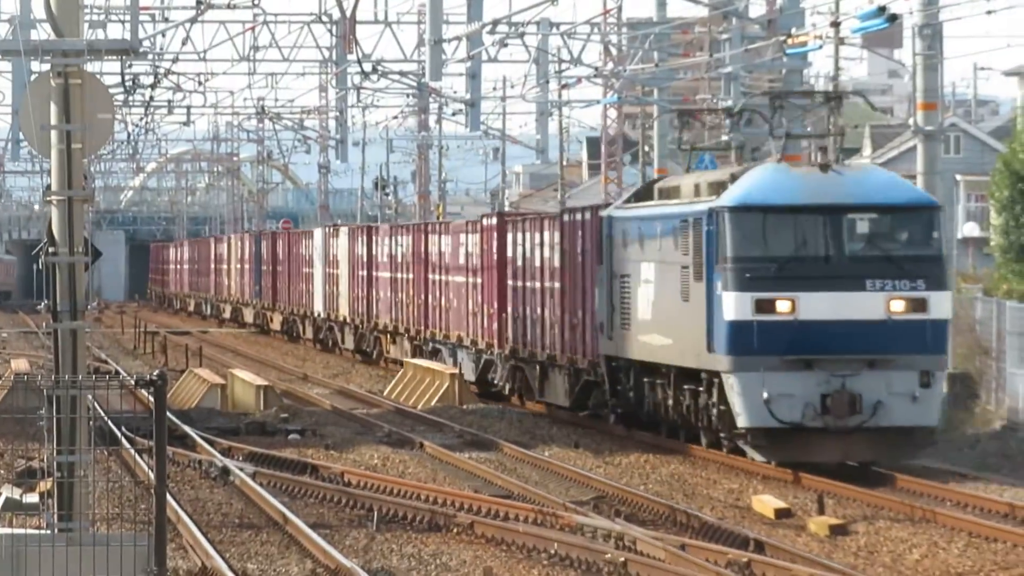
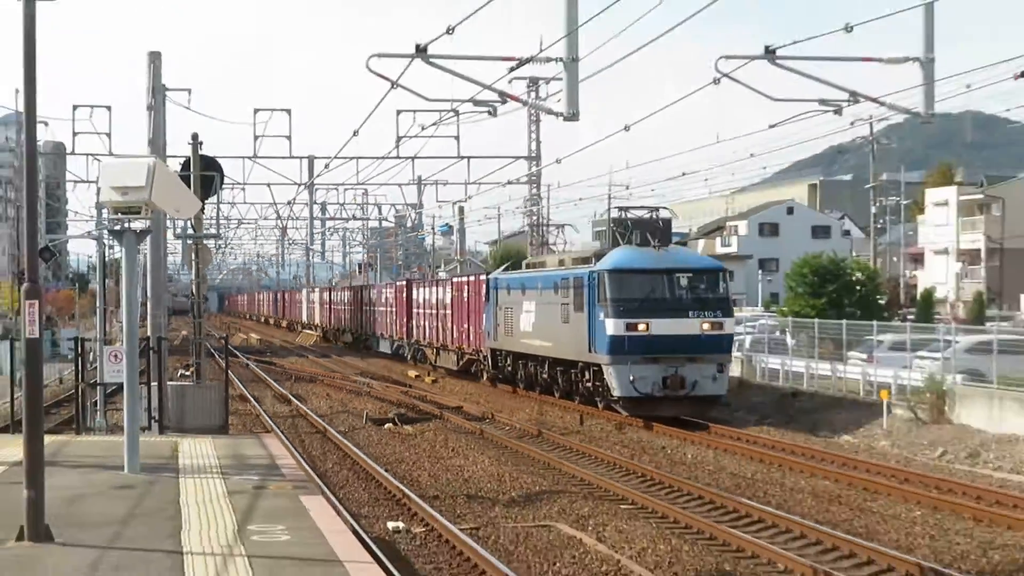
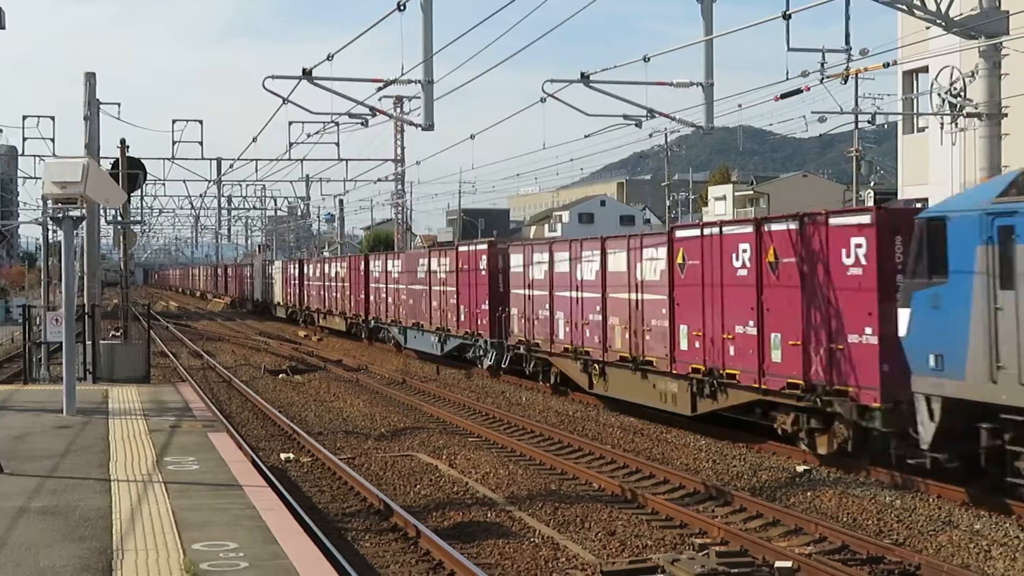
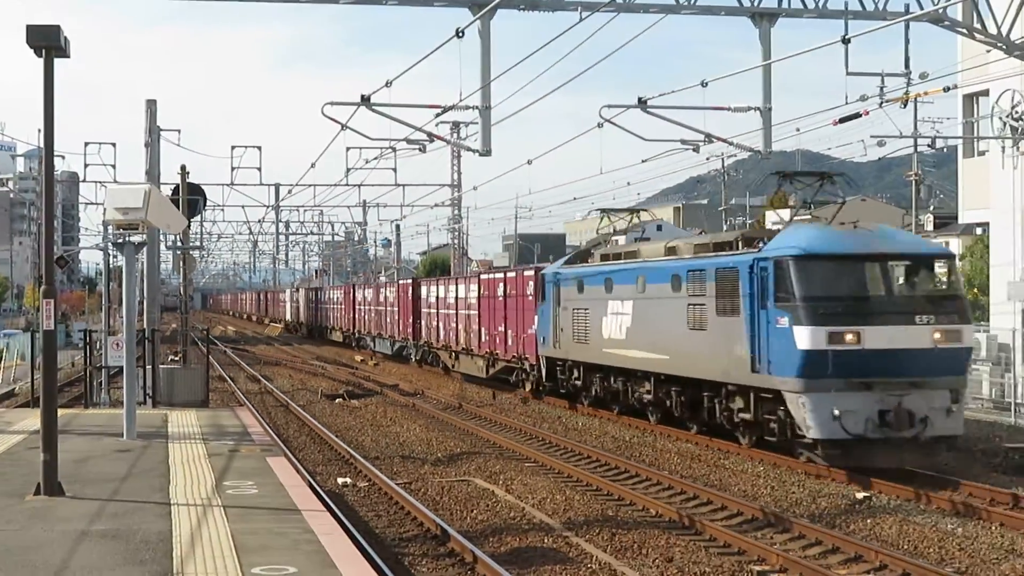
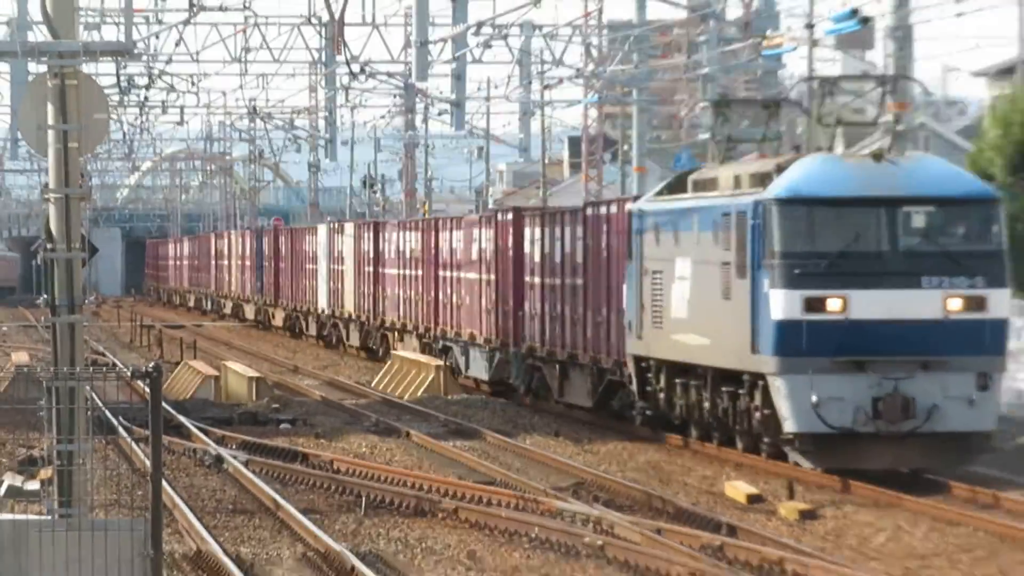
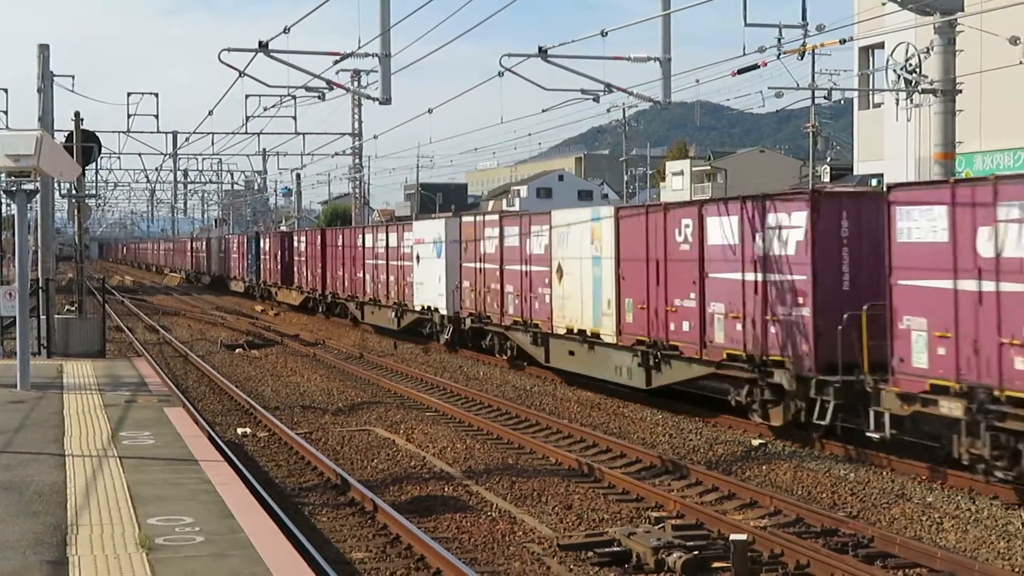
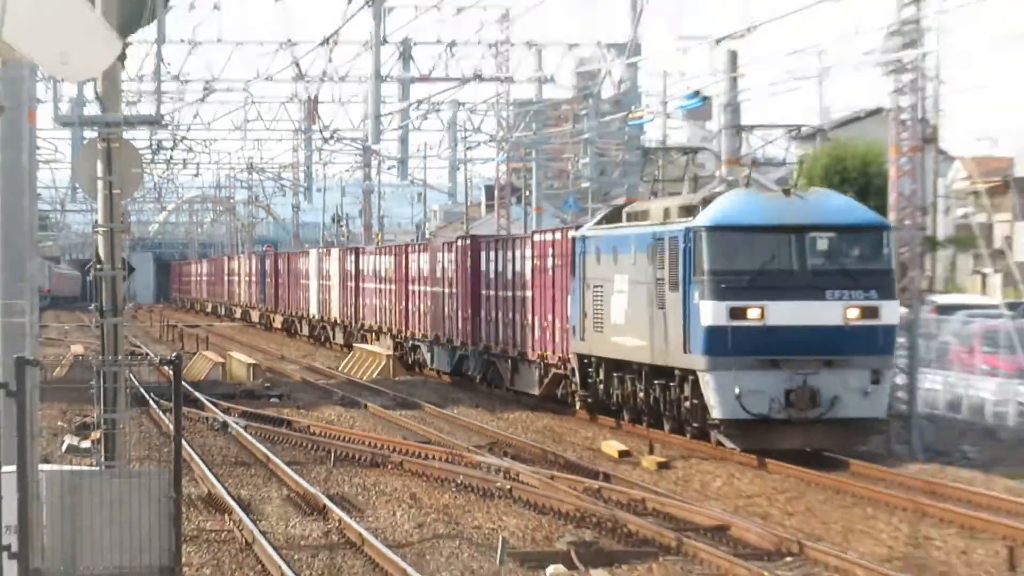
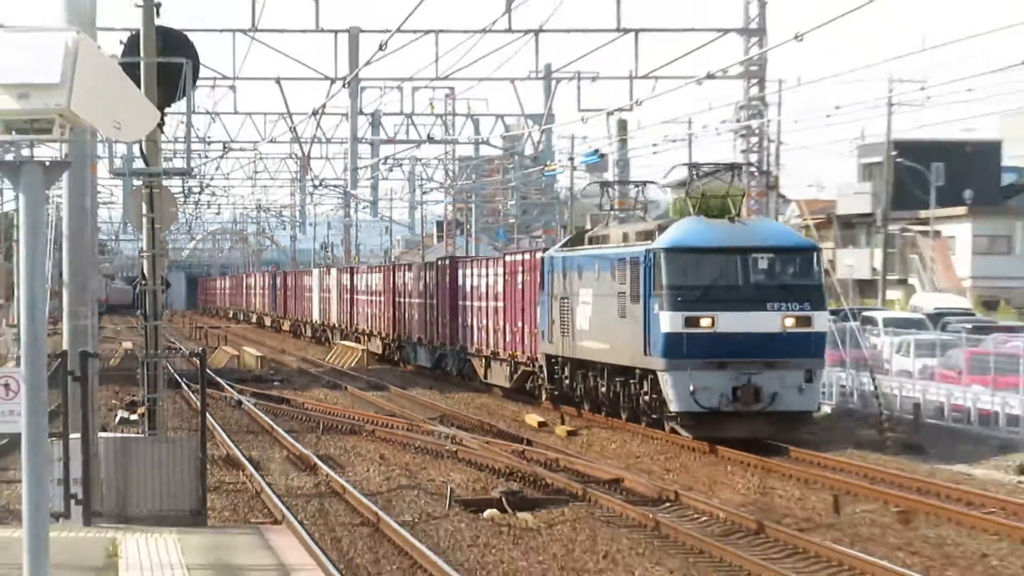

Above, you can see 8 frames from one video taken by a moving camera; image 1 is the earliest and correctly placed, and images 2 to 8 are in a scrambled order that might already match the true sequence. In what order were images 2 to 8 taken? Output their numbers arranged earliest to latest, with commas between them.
5, 7, 8, 2, 4, 3, 6
